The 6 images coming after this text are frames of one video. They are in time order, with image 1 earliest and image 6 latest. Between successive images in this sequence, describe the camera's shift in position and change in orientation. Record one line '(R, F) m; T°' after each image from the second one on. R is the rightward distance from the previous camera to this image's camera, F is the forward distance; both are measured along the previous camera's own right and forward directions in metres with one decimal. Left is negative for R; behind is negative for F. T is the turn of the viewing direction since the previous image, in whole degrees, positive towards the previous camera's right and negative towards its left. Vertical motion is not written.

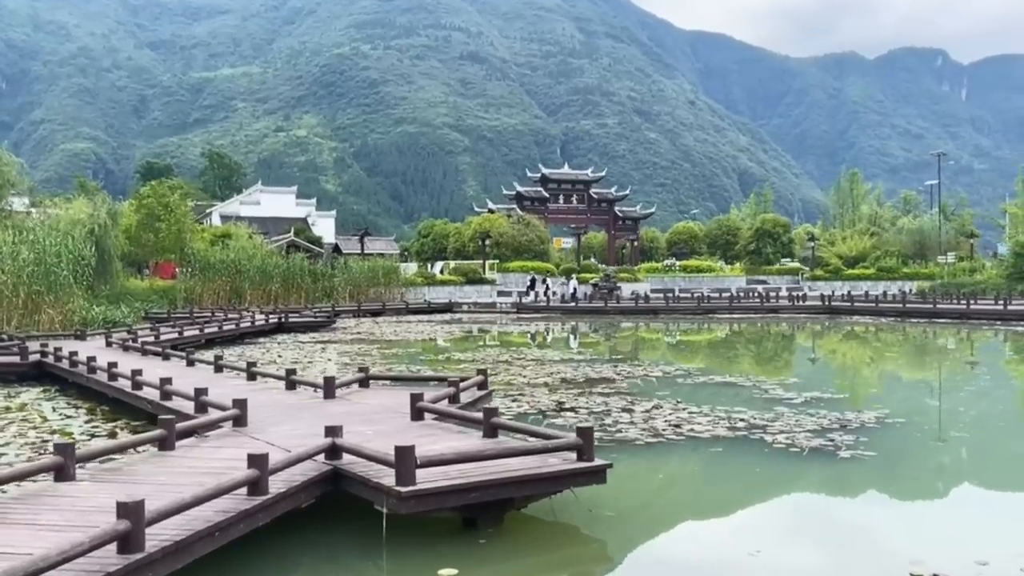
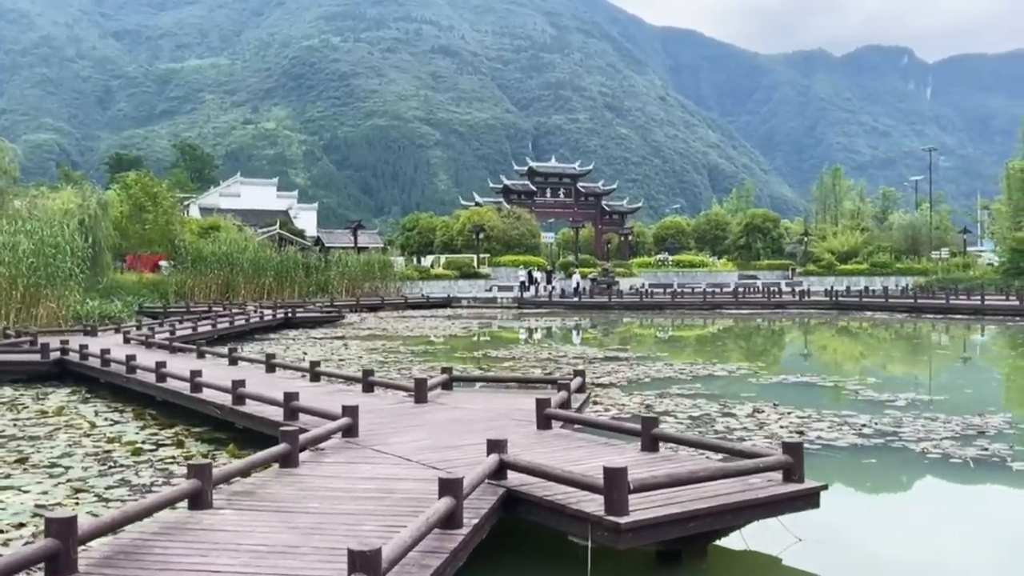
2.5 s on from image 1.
(-1.2, +0.8) m; +2°
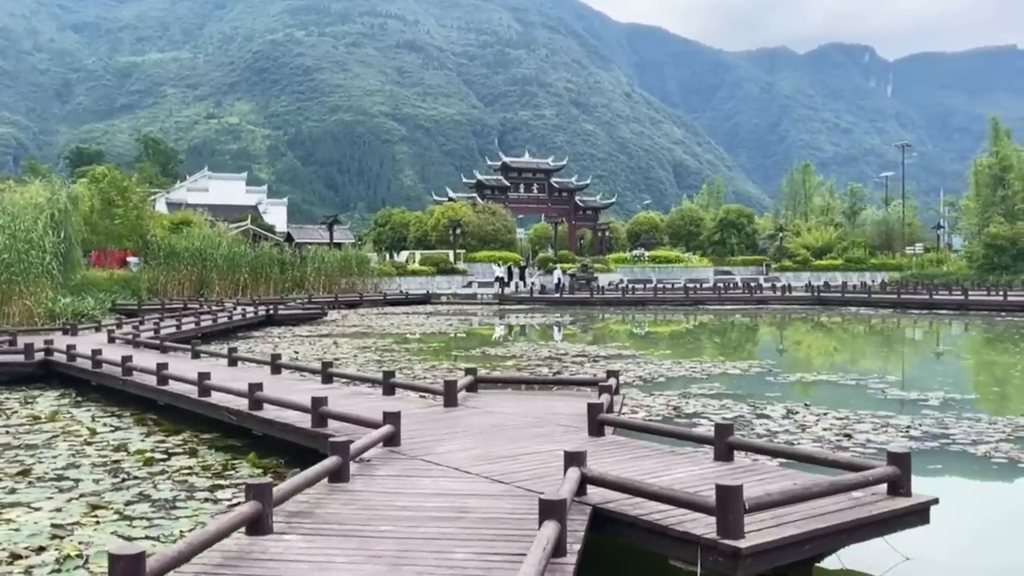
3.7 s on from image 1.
(-0.6, +0.5) m; +2°
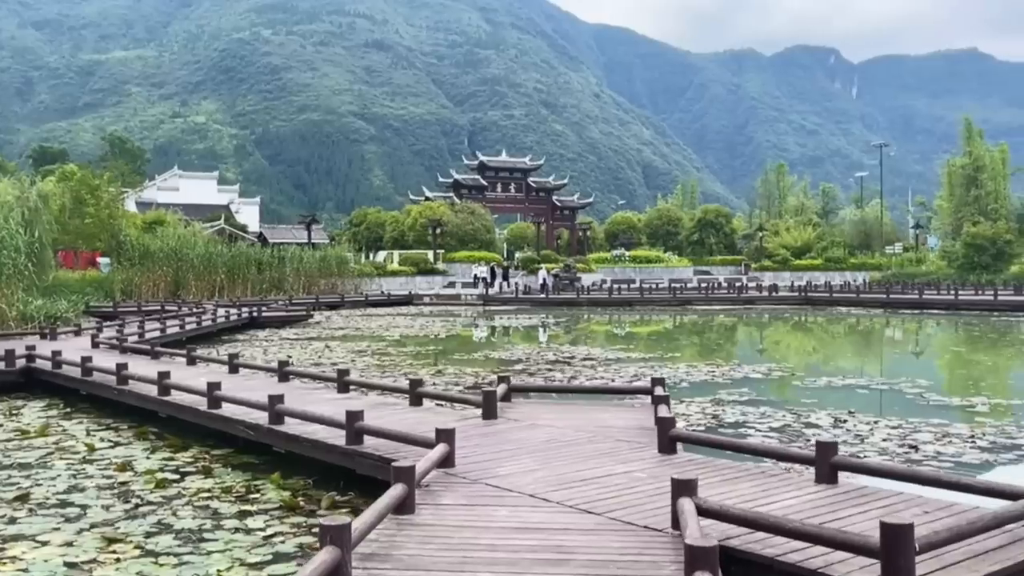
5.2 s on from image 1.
(-0.6, +0.6) m; +2°
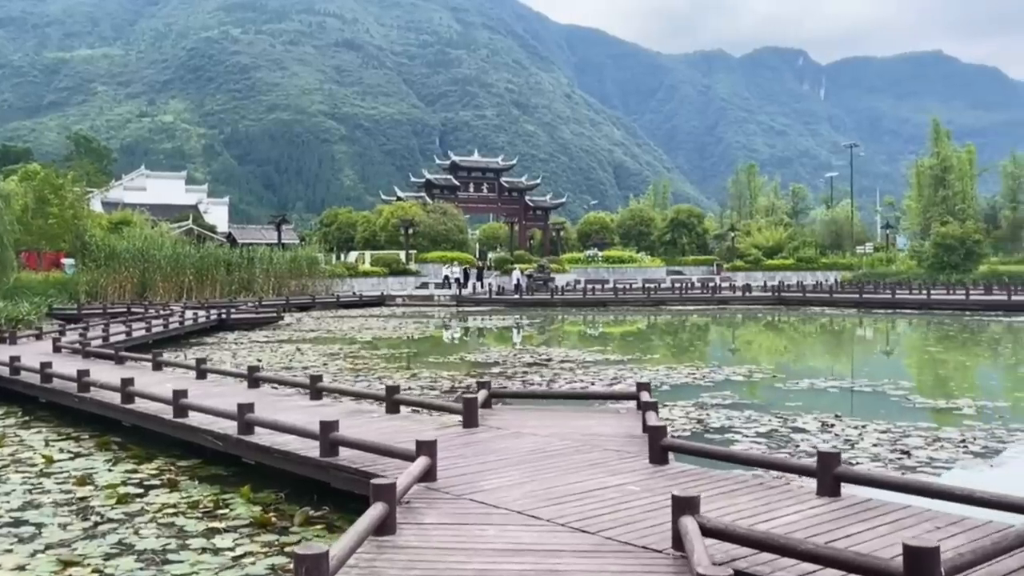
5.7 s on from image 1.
(-0.1, +0.3) m; +2°
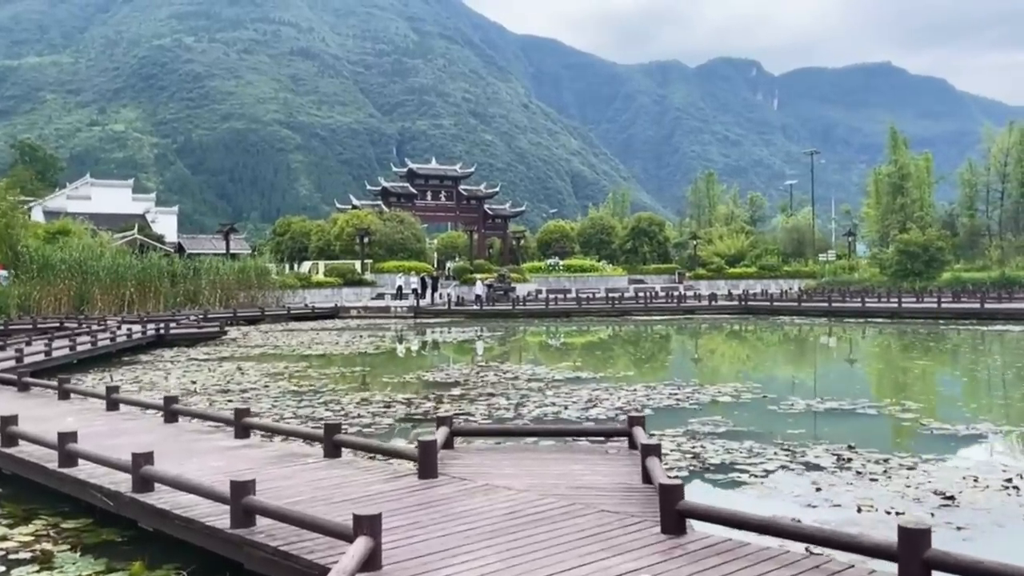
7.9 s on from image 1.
(0.0, +1.3) m; +3°
